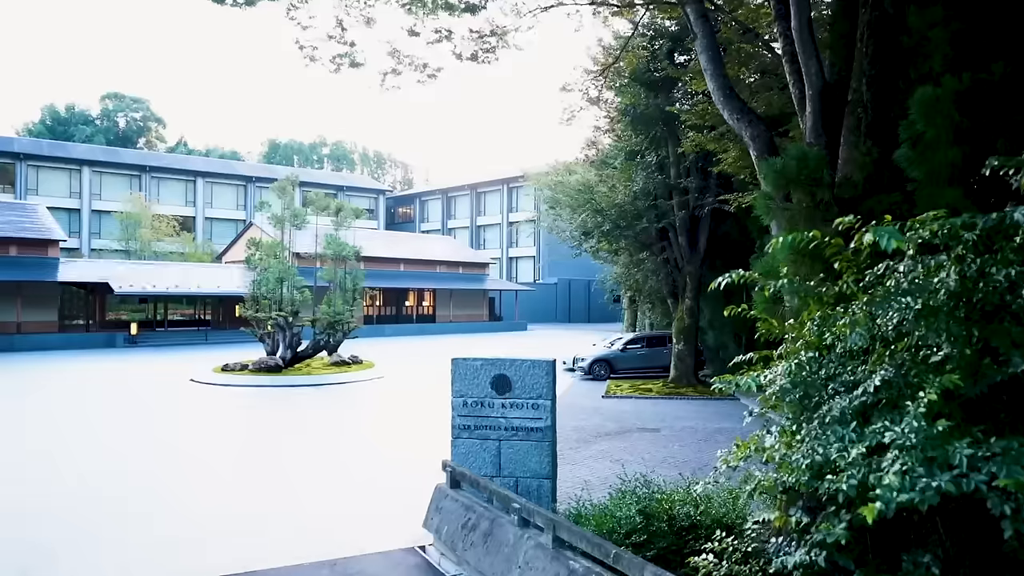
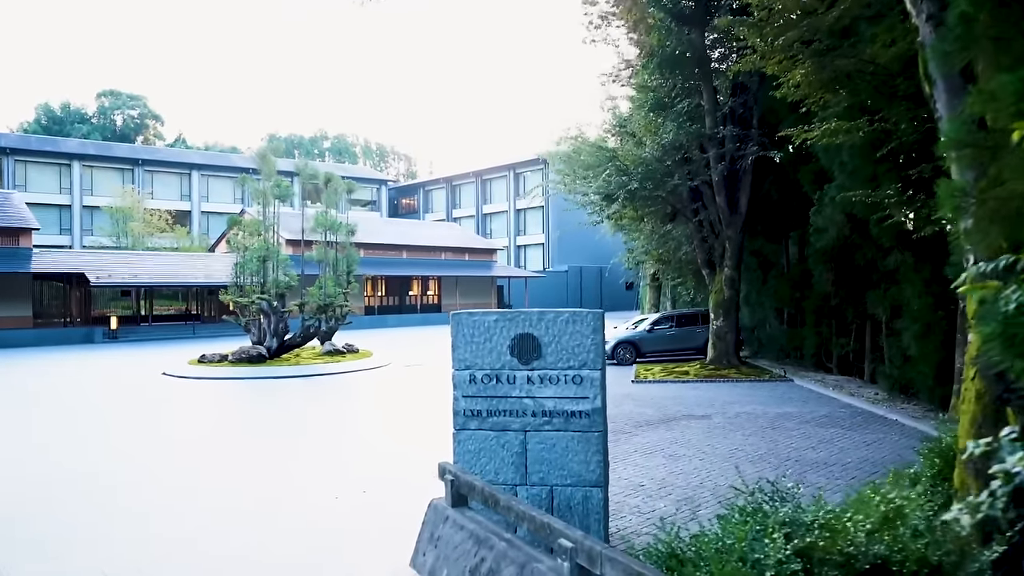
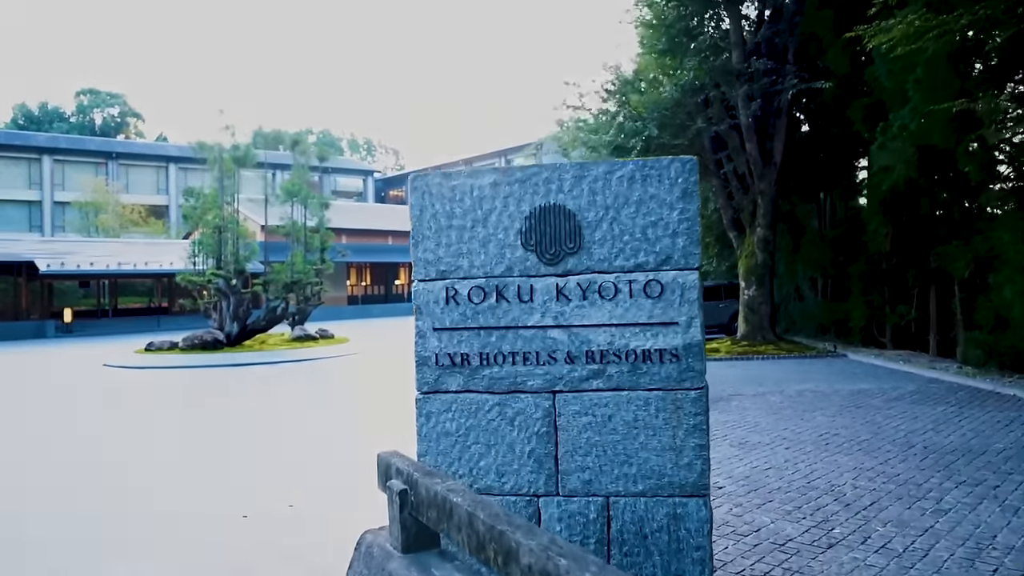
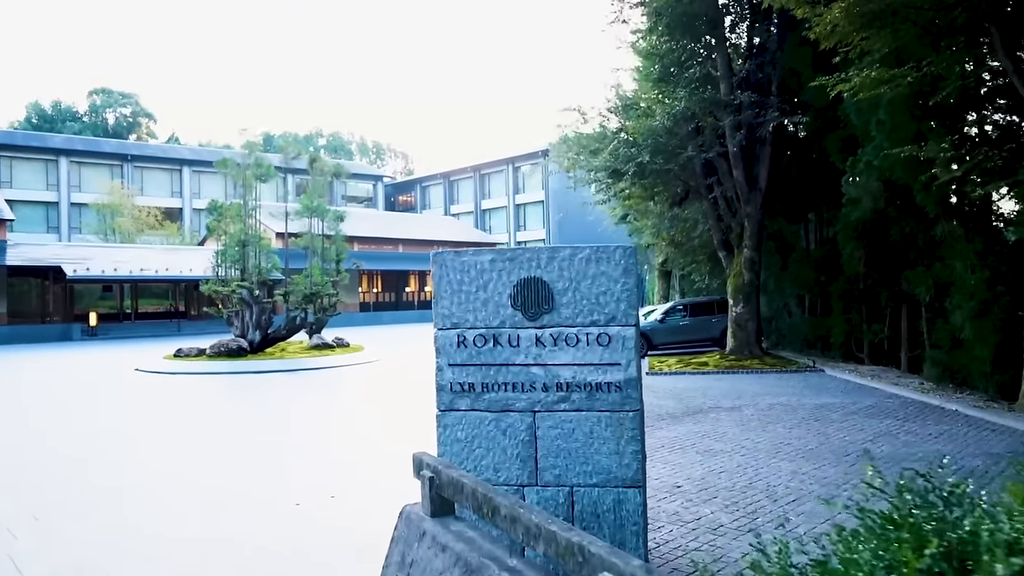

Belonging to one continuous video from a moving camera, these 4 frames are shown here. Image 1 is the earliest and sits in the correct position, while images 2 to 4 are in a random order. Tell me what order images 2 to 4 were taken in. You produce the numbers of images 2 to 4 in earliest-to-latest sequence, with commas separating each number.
2, 4, 3
